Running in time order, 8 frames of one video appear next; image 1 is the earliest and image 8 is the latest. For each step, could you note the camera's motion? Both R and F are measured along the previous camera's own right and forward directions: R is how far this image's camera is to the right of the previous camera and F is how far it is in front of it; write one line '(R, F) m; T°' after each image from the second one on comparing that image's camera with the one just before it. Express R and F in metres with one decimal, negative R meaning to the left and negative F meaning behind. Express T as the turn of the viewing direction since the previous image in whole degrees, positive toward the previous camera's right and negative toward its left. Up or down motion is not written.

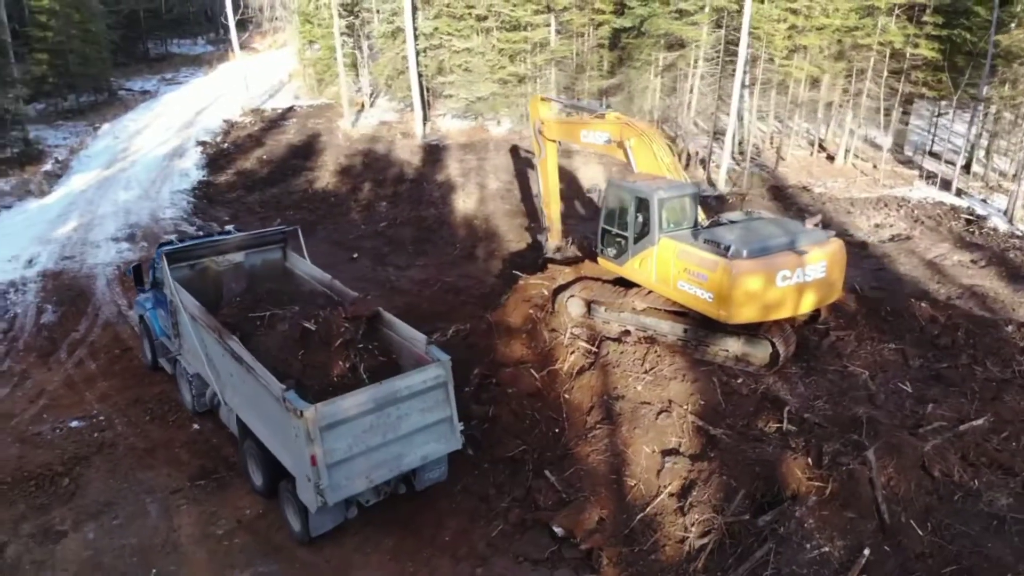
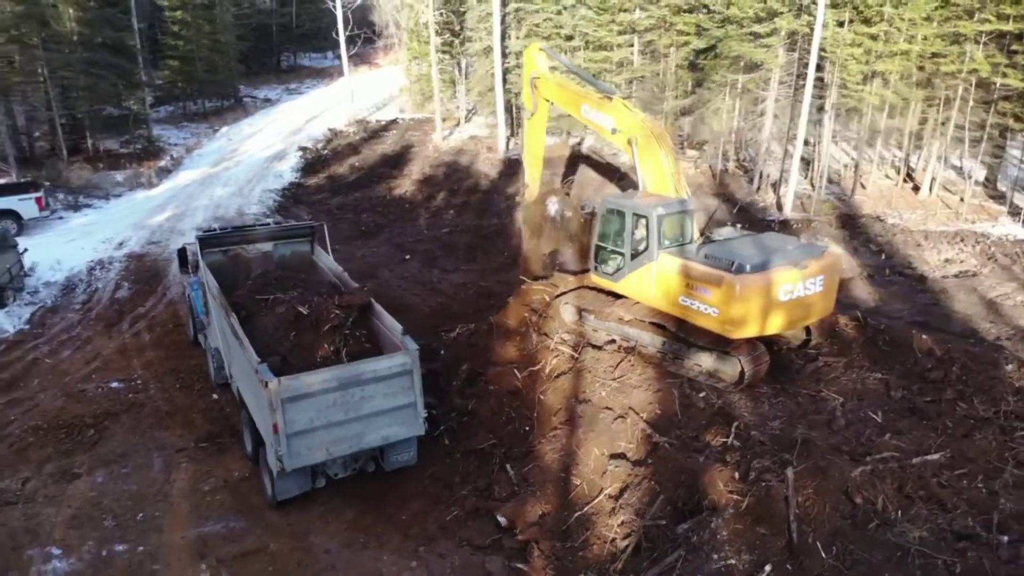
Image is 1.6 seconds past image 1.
(+1.7, -0.3) m; -9°
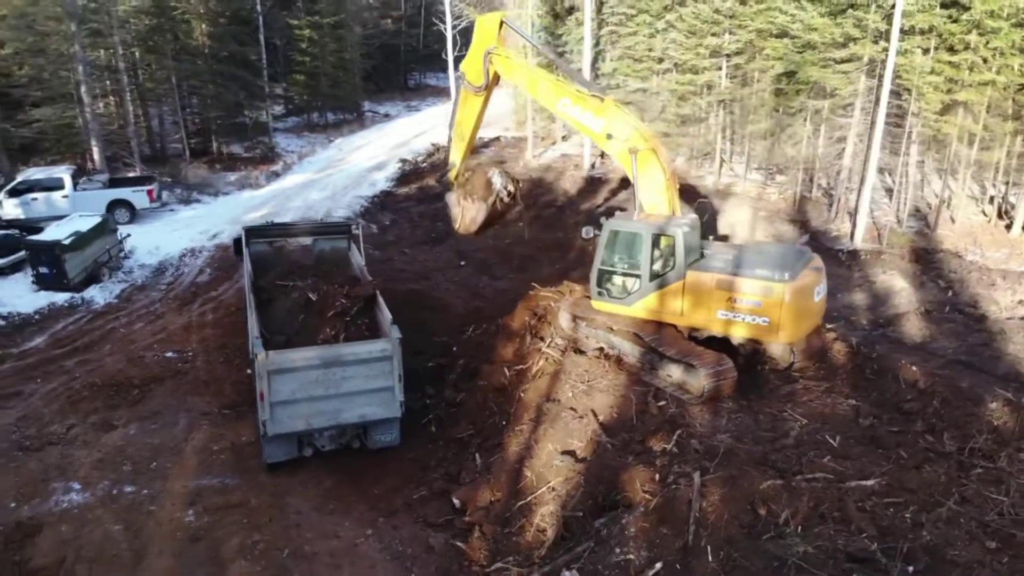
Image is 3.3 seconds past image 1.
(+1.8, -0.4) m; -10°
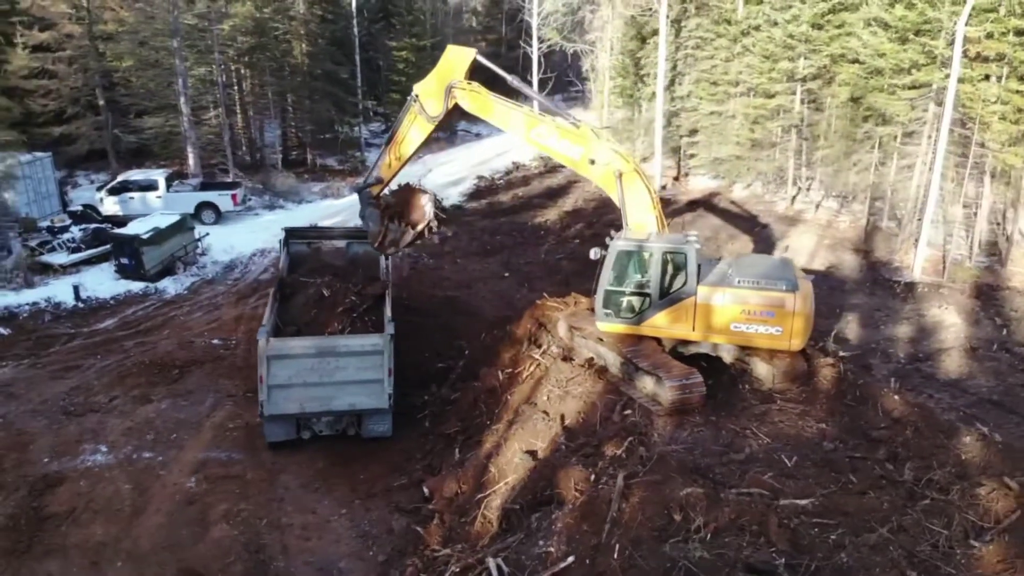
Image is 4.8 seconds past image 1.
(+1.6, -0.3) m; -8°
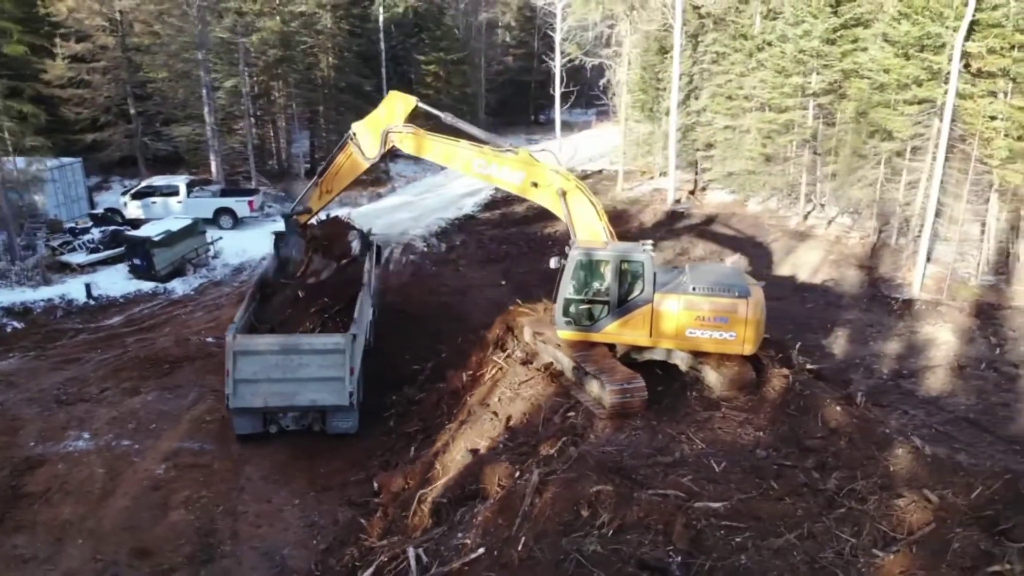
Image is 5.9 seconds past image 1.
(+1.2, -0.3) m; -4°
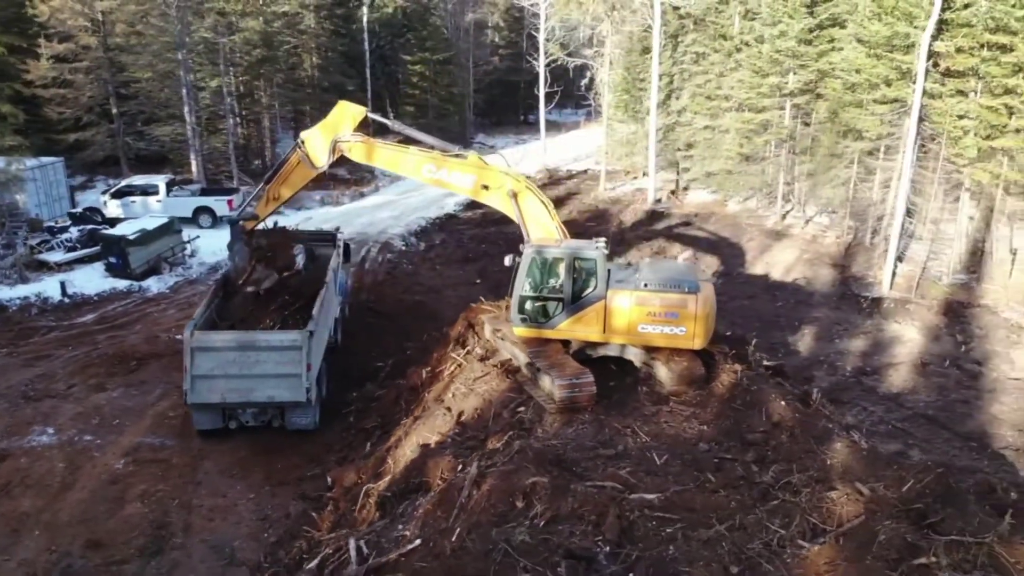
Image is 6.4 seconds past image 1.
(+0.6, -0.1) m; 0°
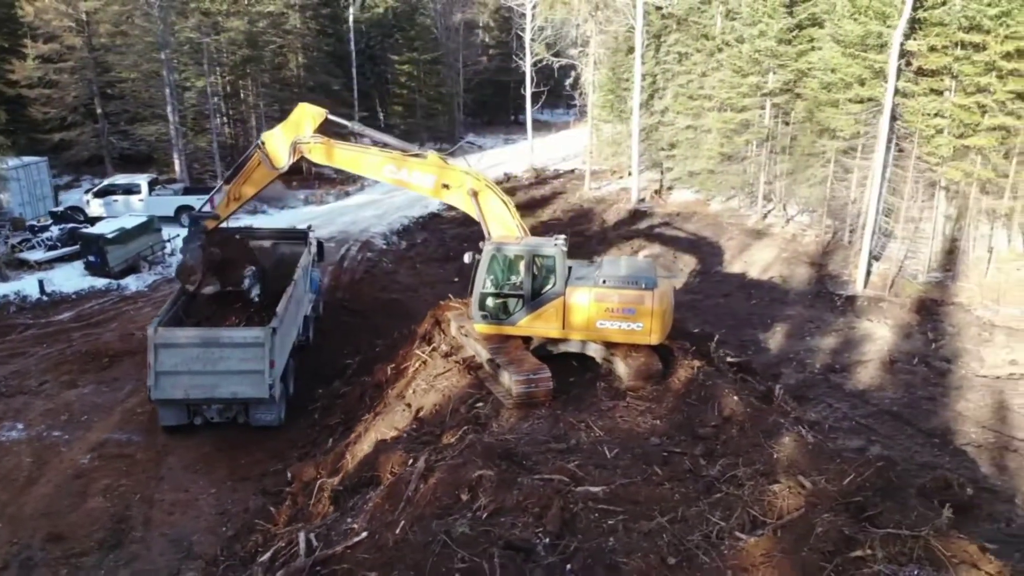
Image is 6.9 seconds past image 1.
(+0.5, -0.1) m; 0°
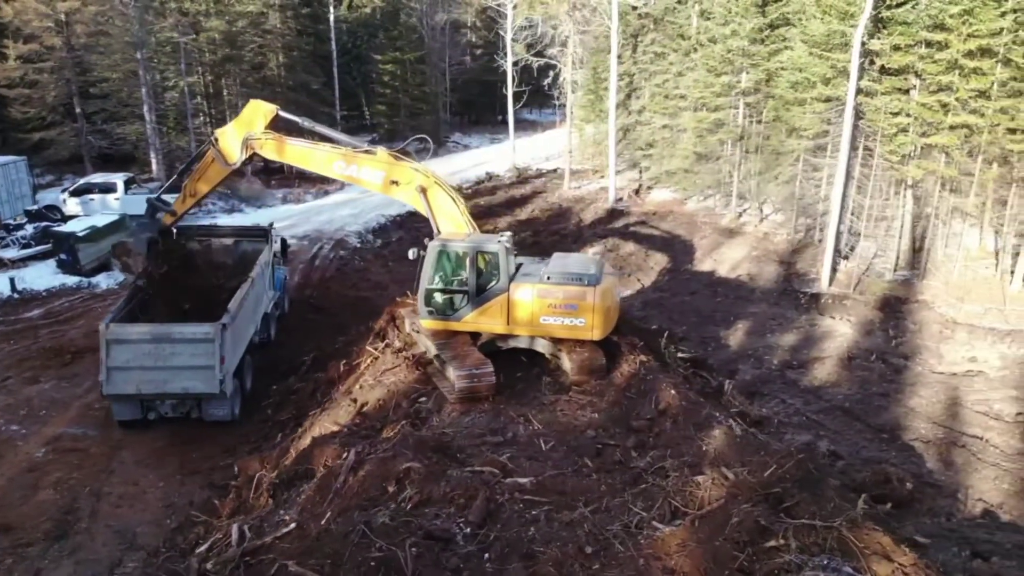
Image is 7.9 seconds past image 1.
(+0.7, -0.1) m; 0°
